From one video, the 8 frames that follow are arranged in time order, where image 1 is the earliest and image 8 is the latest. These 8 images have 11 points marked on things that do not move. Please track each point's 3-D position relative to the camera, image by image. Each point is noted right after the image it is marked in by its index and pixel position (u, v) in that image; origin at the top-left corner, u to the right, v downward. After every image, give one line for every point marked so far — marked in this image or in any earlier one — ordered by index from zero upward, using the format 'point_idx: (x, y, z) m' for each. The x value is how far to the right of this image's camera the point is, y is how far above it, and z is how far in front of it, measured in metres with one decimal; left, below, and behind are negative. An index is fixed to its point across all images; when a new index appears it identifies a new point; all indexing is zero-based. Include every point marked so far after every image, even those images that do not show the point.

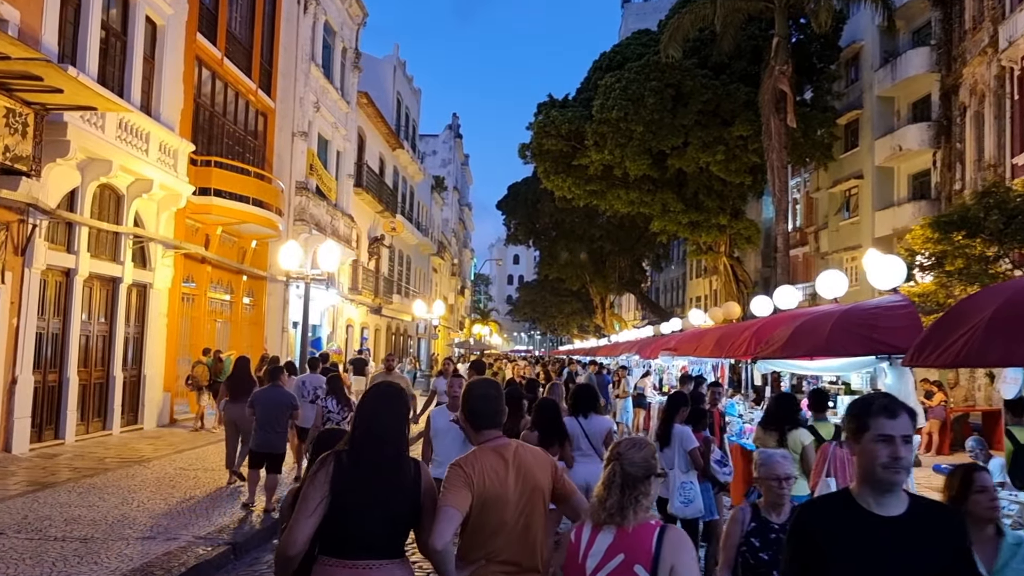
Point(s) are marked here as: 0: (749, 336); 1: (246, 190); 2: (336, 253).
0: (+2.9, -0.6, +10.1) m
1: (-6.0, +2.2, +19.0) m
2: (-3.3, +0.6, +15.4) m
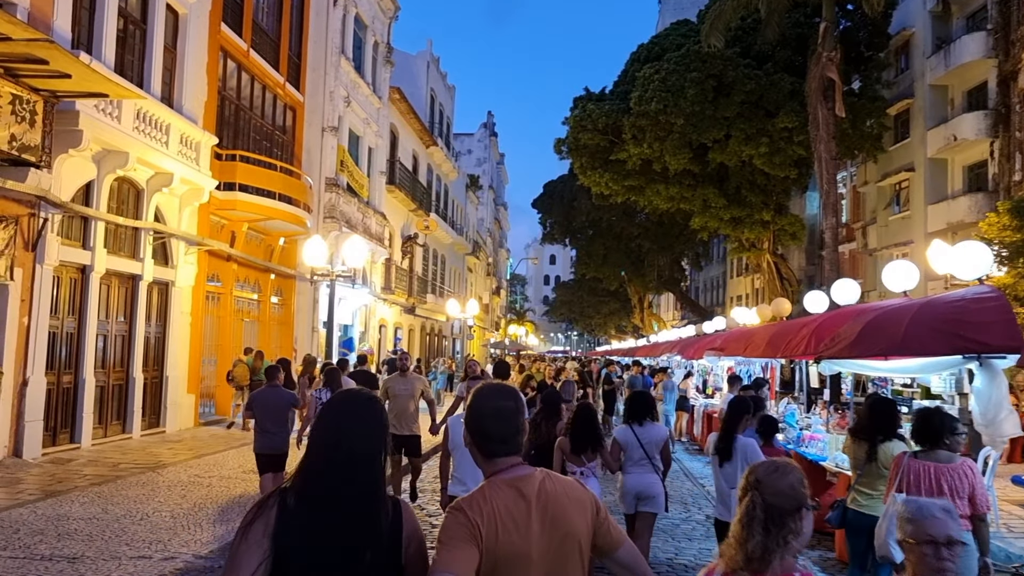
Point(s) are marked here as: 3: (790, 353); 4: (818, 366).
0: (+3.3, -0.5, +9.2) m
1: (-5.3, +2.3, +18.4) m
2: (-2.6, +0.7, +14.7) m
3: (+3.2, -0.8, +9.6) m
4: (+3.3, -0.8, +9.0) m
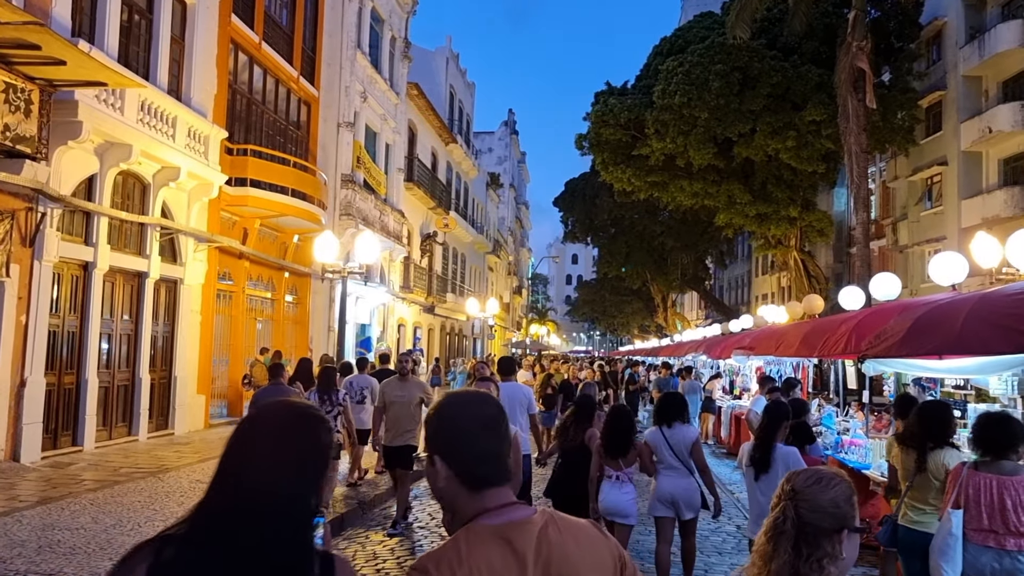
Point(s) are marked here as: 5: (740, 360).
0: (+3.4, -0.5, +8.5) m
1: (-4.9, +2.3, +18.0) m
2: (-2.3, +0.7, +14.2) m
3: (+3.4, -0.7, +8.9) m
4: (+3.5, -0.8, +8.3) m
5: (+4.5, -1.5, +16.6) m
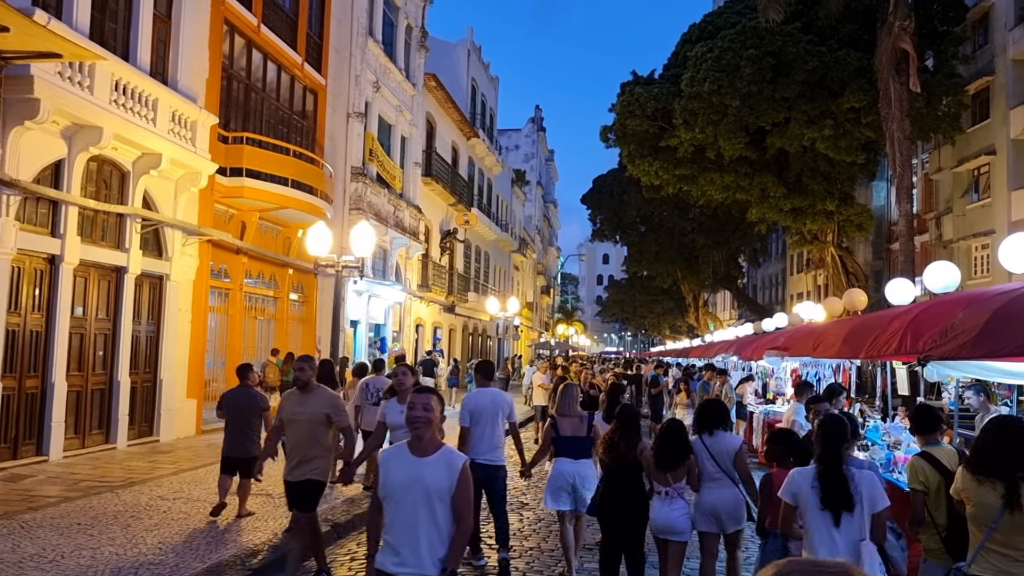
0: (+3.3, -0.4, +7.1) m
1: (-4.6, +2.4, +16.9) m
2: (-2.2, +0.8, +13.1) m
3: (+3.3, -0.6, +7.5) m
4: (+3.4, -0.7, +6.9) m
5: (+4.8, -1.4, +15.2) m
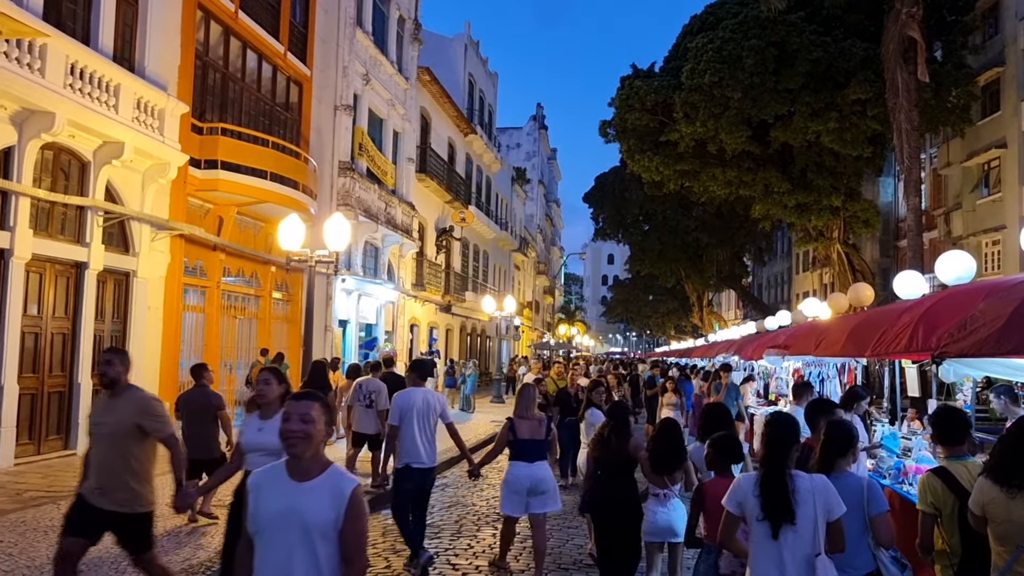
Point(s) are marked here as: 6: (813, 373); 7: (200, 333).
0: (+3.1, -0.3, +6.4) m
1: (-4.8, +2.4, +16.2) m
2: (-2.4, +0.9, +12.3) m
3: (+3.0, -0.5, +6.8) m
4: (+3.1, -0.6, +6.2) m
5: (+4.5, -1.3, +14.4) m
6: (+5.1, -1.4, +14.0) m
7: (-6.0, -0.9, +15.9) m
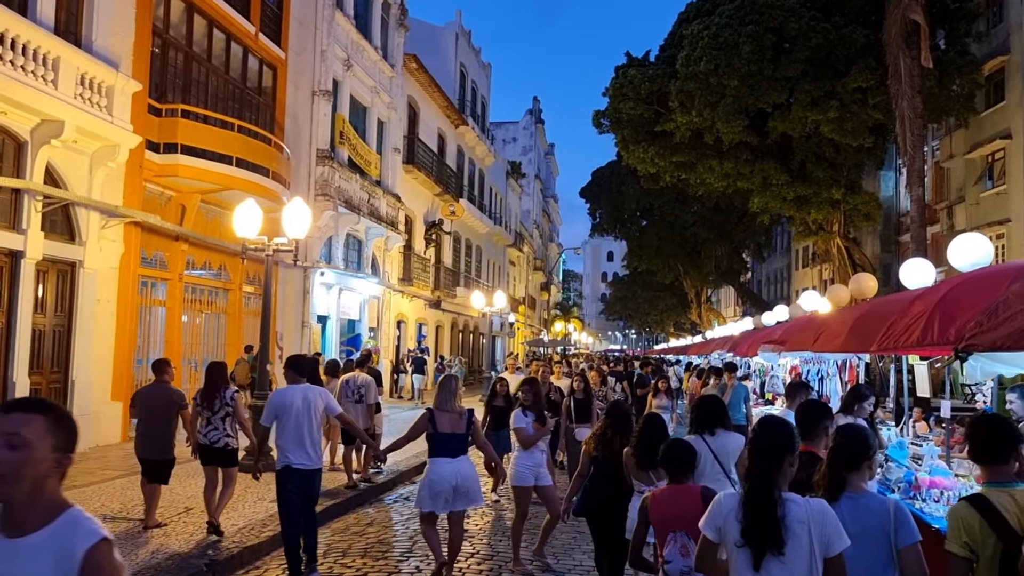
0: (+2.7, -0.2, +5.4) m
1: (-5.2, +2.6, +15.3) m
2: (-2.8, +1.0, +11.4) m
3: (+2.7, -0.4, +5.8) m
4: (+2.8, -0.5, +5.2) m
5: (+4.2, -1.1, +13.5) m
6: (+4.7, -1.3, +13.0) m
7: (-6.3, -0.7, +14.9) m
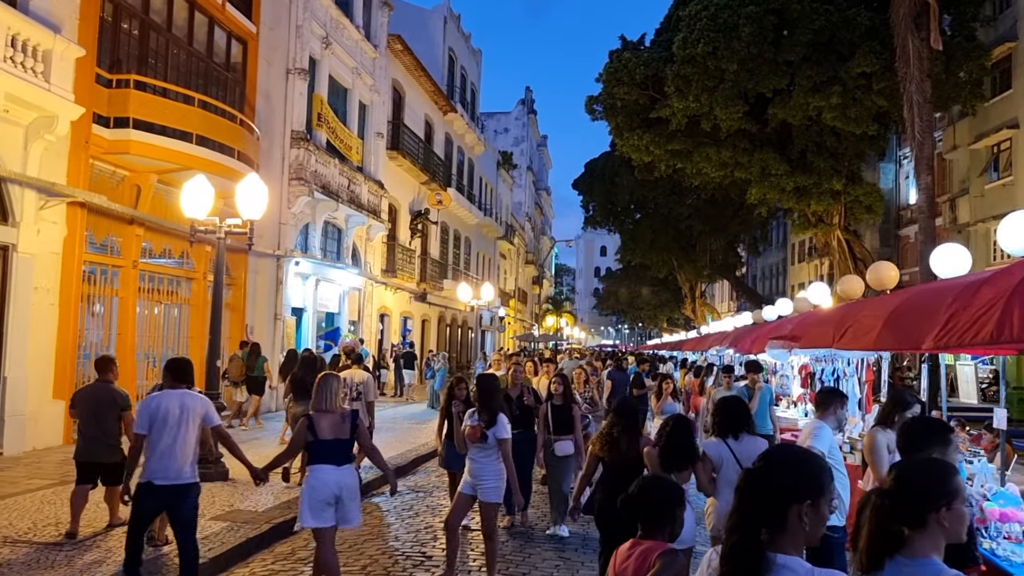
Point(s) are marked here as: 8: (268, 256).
0: (+2.5, -0.1, +4.3) m
1: (-5.4, +2.8, +14.0) m
2: (-3.0, +1.2, +10.2) m
3: (+2.5, -0.3, +4.7) m
4: (+2.6, -0.4, +4.1) m
5: (+3.9, -1.0, +12.3) m
6: (+4.4, -1.2, +11.9) m
7: (-6.6, -0.5, +13.7) m
8: (-5.6, +0.7, +19.0) m
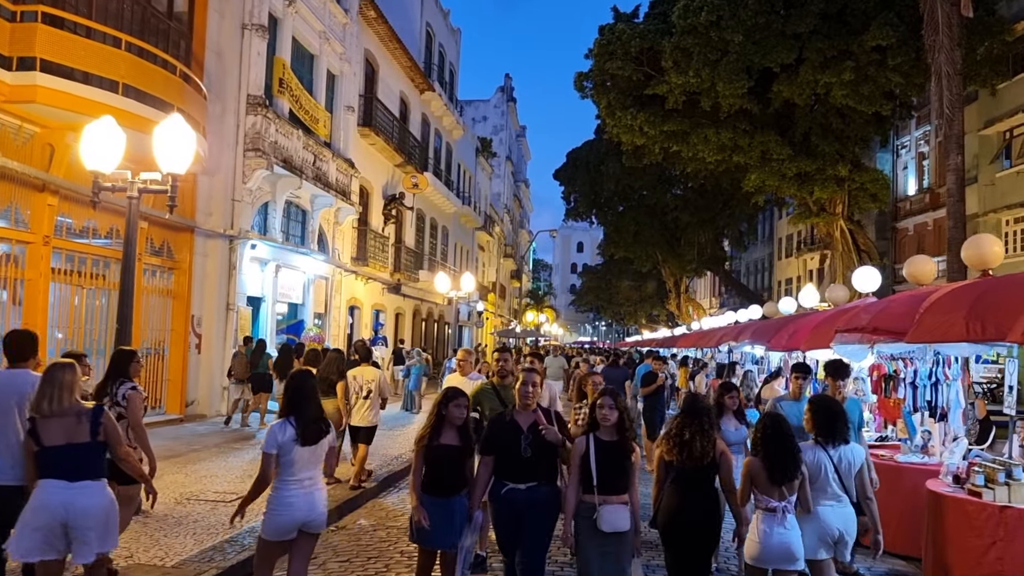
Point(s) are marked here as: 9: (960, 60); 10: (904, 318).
0: (+2.7, +0.1, +2.1) m
1: (-5.5, +3.0, +11.6) m
2: (-3.0, +1.4, +7.8) m
3: (+2.6, -0.1, +2.5) m
4: (+2.7, -0.2, +1.9) m
5: (+3.8, -0.8, +10.2) m
6: (+4.4, -1.0, +9.8) m
7: (-6.7, -0.3, +11.2) m
8: (-5.8, +1.0, +16.6) m
9: (+10.3, +5.3, +19.3) m
10: (+3.2, -0.2, +6.9) m
